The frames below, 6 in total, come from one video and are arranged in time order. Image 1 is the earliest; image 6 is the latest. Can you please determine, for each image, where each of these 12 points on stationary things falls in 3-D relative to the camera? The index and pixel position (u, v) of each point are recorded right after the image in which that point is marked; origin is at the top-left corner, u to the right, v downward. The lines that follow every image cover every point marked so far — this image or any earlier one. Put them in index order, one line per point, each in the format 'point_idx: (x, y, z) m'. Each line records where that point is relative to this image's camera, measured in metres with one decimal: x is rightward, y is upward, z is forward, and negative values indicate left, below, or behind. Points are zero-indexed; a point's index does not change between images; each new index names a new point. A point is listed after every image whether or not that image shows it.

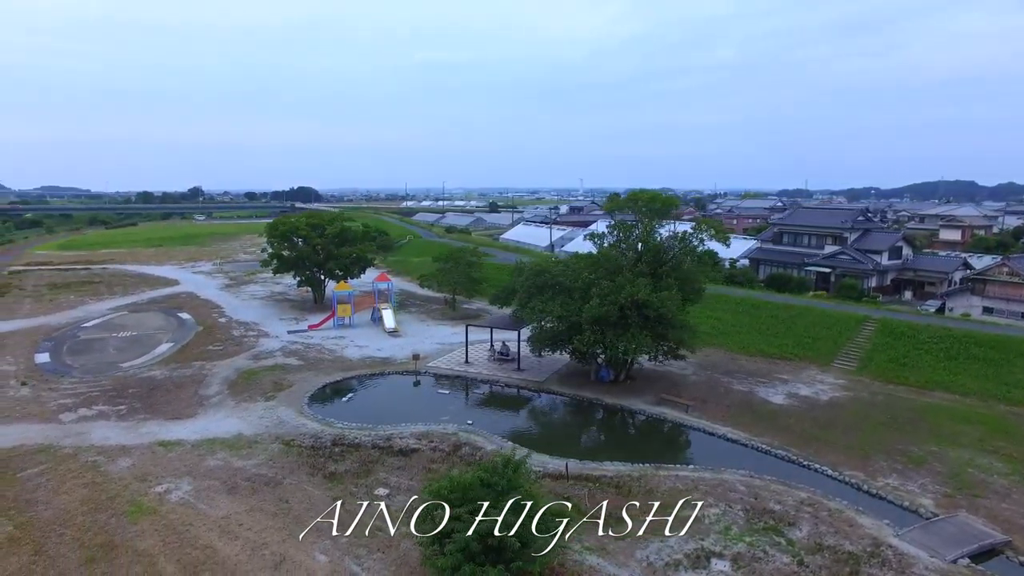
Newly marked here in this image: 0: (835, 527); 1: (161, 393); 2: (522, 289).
0: (+5.3, -4.0, +9.7) m
1: (-9.8, -3.0, +16.4) m
2: (+0.2, 0.0, +17.5) m
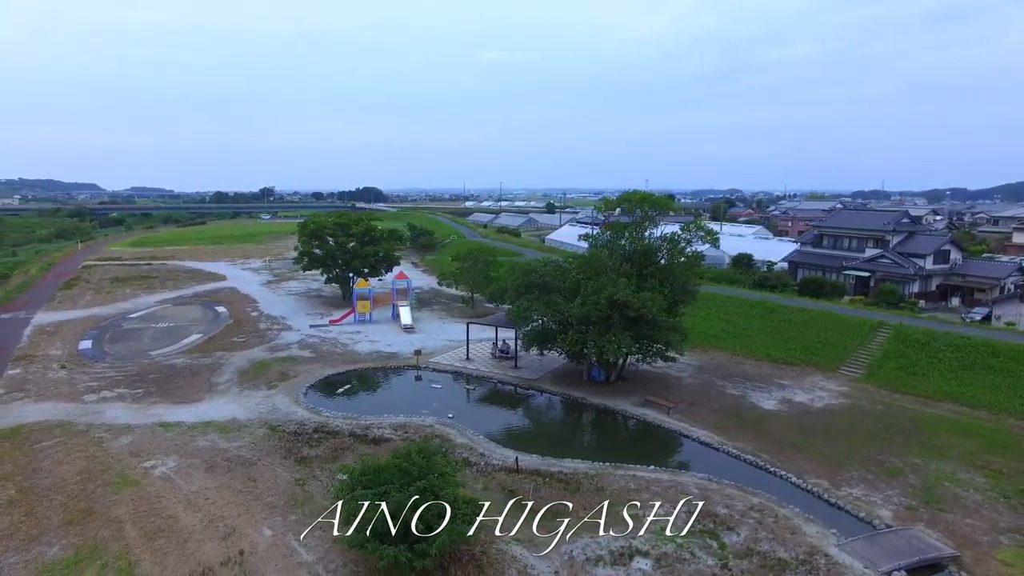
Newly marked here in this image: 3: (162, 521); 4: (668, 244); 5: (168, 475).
0: (+4.3, -4.0, +9.6) m
1: (-10.1, -2.8, +17.7) m
2: (0.0, 0.0, +17.8) m
3: (-5.8, -3.9, +9.8) m
4: (+4.5, +1.3, +17.1) m
5: (-6.7, -3.6, +11.5) m
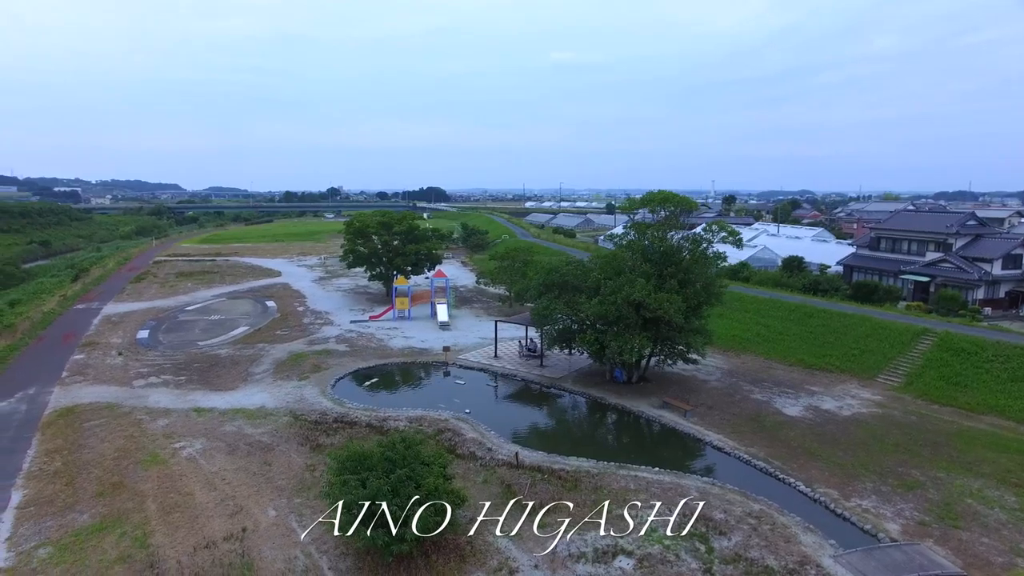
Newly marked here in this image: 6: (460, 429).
0: (+4.1, -4.1, +9.4) m
1: (-9.4, -2.6, +18.9) m
2: (+0.7, +0.1, +18.0) m
3: (-5.9, -3.7, +10.5) m
4: (+5.1, +1.2, +16.8) m
5: (-6.7, -3.5, +12.3) m
6: (-1.2, -3.3, +14.0) m
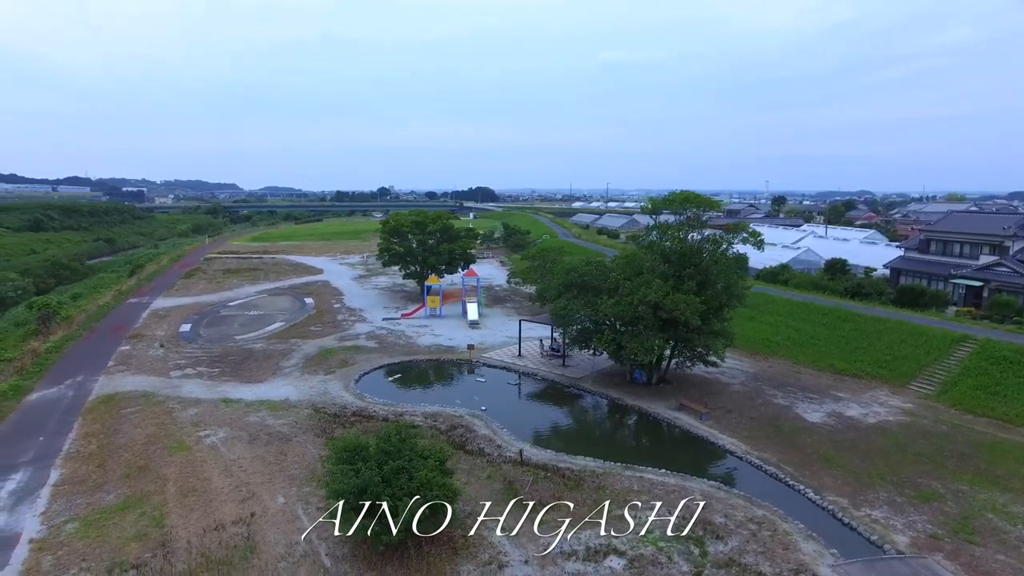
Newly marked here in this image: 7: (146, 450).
0: (+4.0, -4.1, +9.3) m
1: (-8.7, -2.5, +19.7) m
2: (+1.3, +0.1, +18.1) m
3: (-5.9, -3.7, +11.1) m
4: (+5.6, +1.2, +16.5) m
5: (-6.5, -3.4, +13.0) m
6: (-1.0, -3.3, +14.2) m
7: (-7.8, -3.5, +12.6) m
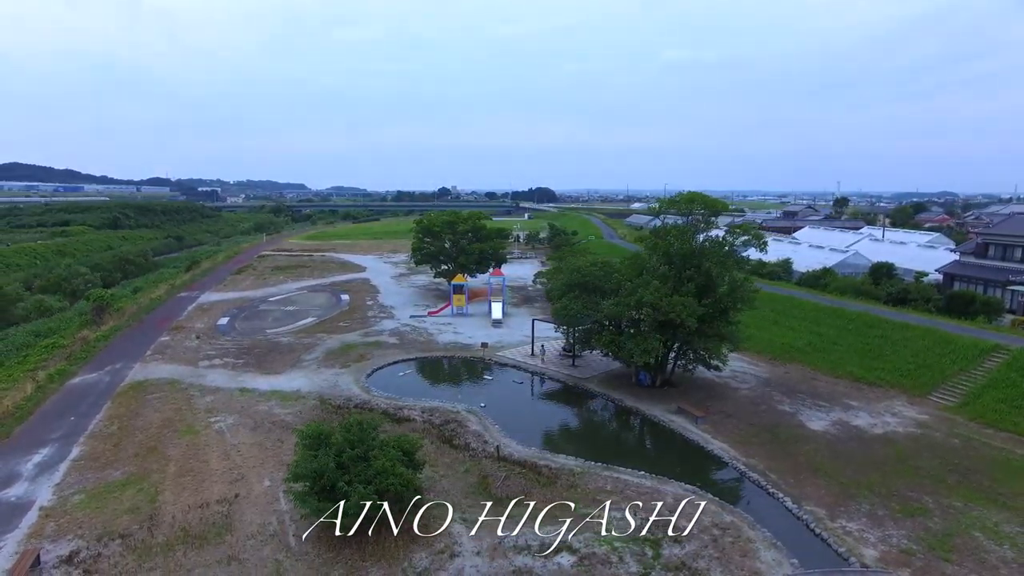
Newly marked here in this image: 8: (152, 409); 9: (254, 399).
0: (+3.3, -4.1, +9.2) m
1: (-8.4, -2.3, +20.8) m
2: (+1.5, 0.0, +18.2) m
3: (-6.4, -3.6, +12.0) m
4: (+5.6, +1.1, +16.3) m
5: (-6.8, -3.3, +13.9) m
6: (-1.2, -3.3, +14.6) m
7: (-8.1, -3.3, +13.6) m
8: (-9.2, -3.1, +15.1) m
9: (-7.0, -3.0, +16.0) m
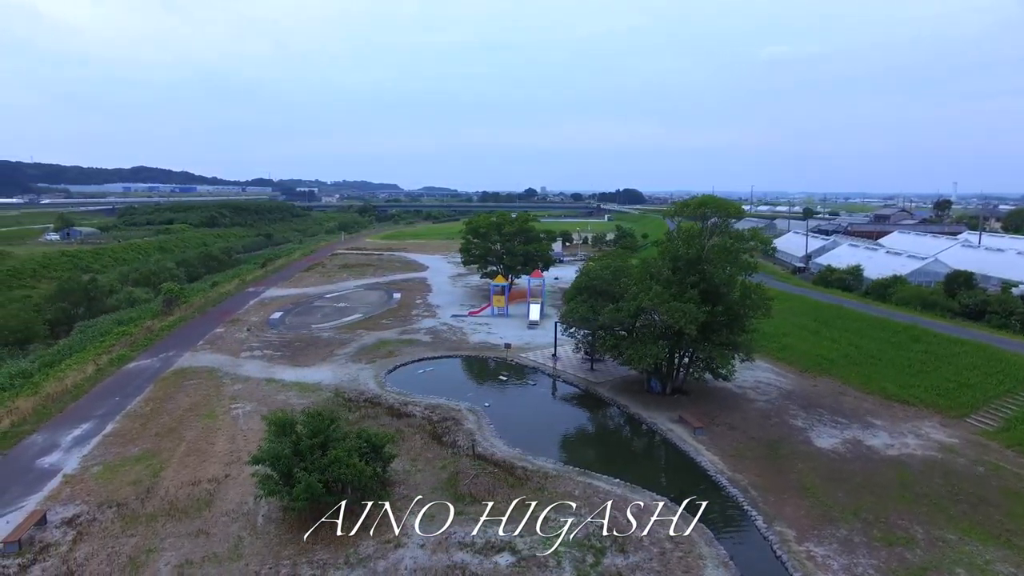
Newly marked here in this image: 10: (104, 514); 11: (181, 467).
0: (+2.4, -4.3, +9.0) m
1: (-7.6, -2.2, +22.1) m
2: (+1.9, -0.1, +18.2) m
3: (-6.8, -3.5, +13.1) m
4: (+5.8, +0.9, +15.7) m
5: (-7.0, -3.2, +15.0) m
6: (-1.3, -3.3, +15.0) m
7: (-8.3, -3.2, +15.0) m
8: (-9.2, -3.0, +16.6) m
9: (-6.8, -2.9, +17.2) m
10: (-7.1, -3.9, +10.2) m
11: (-6.7, -3.6, +12.0) m
